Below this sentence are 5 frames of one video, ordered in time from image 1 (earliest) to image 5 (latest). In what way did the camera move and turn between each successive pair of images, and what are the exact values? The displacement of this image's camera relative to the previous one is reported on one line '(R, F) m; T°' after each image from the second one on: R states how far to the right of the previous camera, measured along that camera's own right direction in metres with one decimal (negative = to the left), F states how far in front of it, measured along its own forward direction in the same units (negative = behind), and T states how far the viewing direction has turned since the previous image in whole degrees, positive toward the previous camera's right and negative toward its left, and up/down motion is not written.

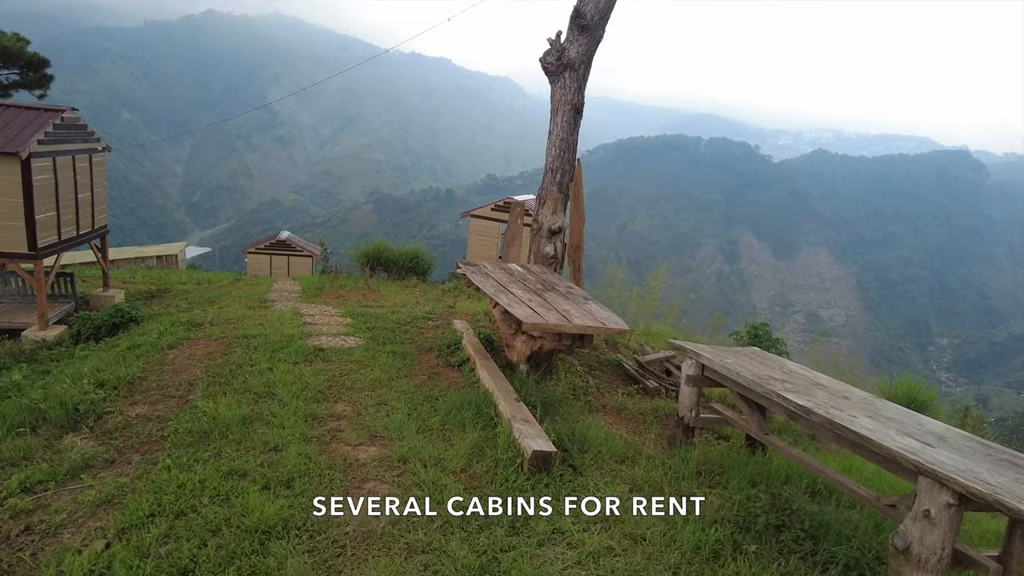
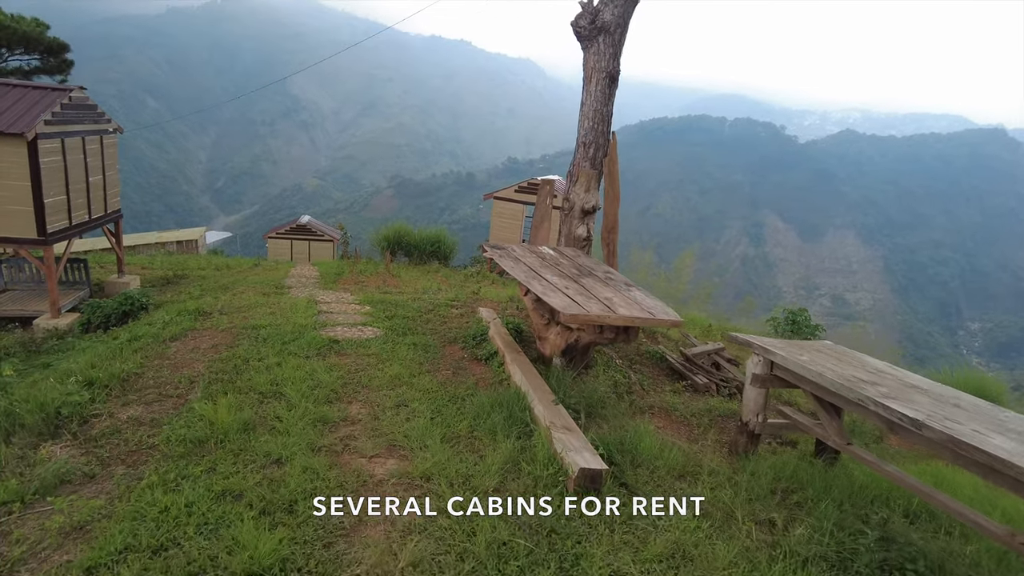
(-0.1, +0.6) m; -2°
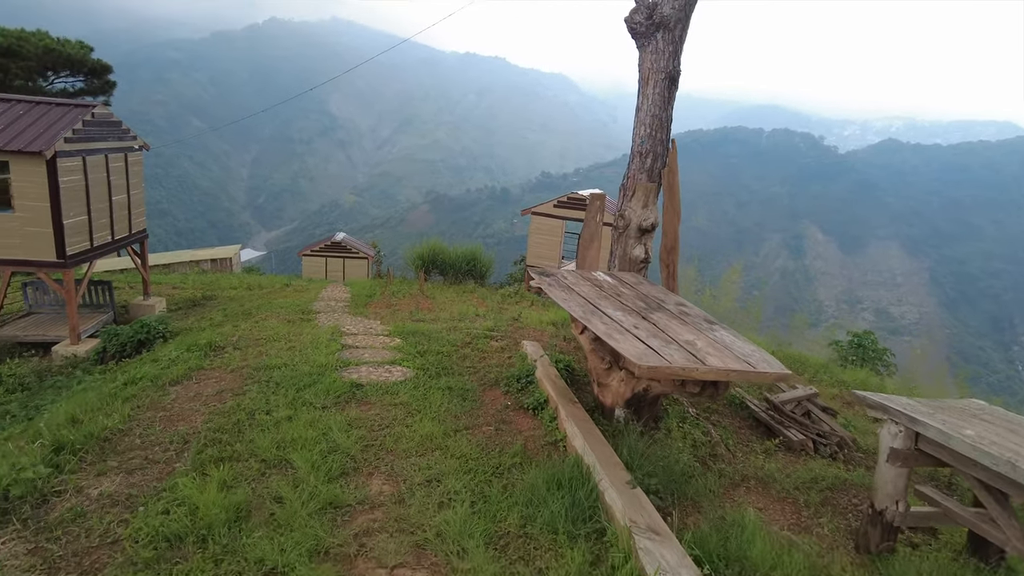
(-0.1, +0.8) m; -3°
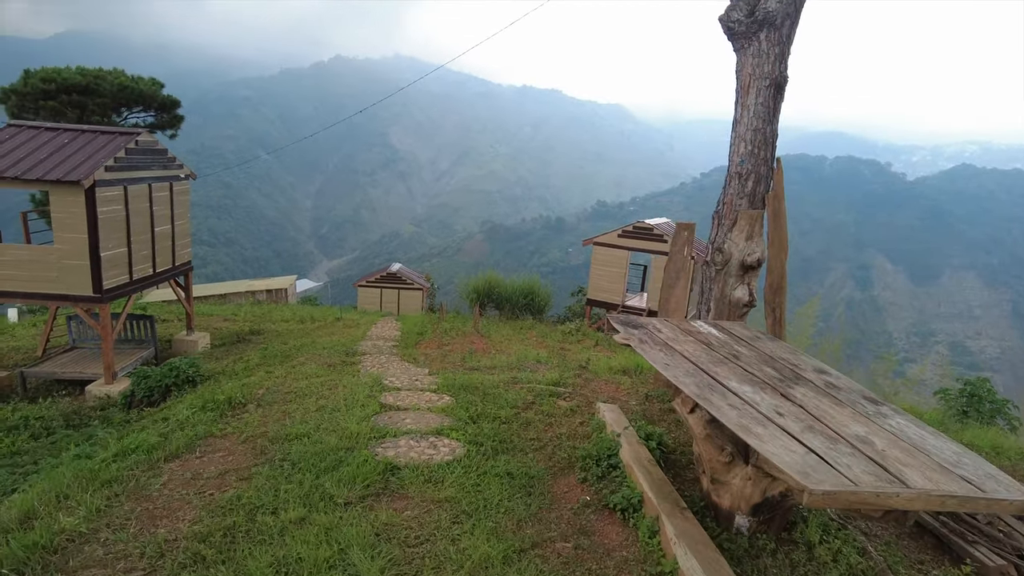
(-0.1, +1.0) m; -5°
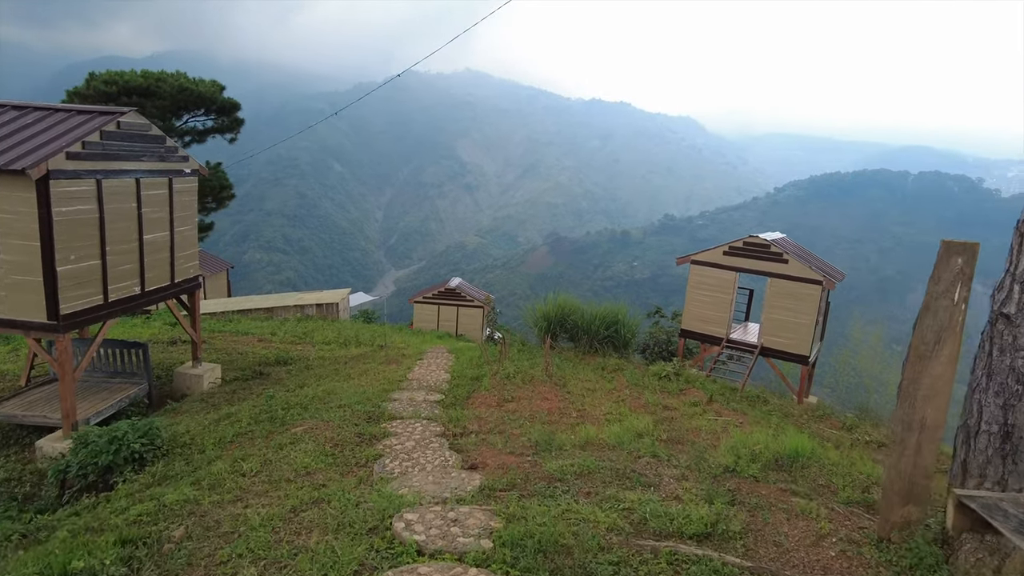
(-0.3, +2.5) m; -6°
